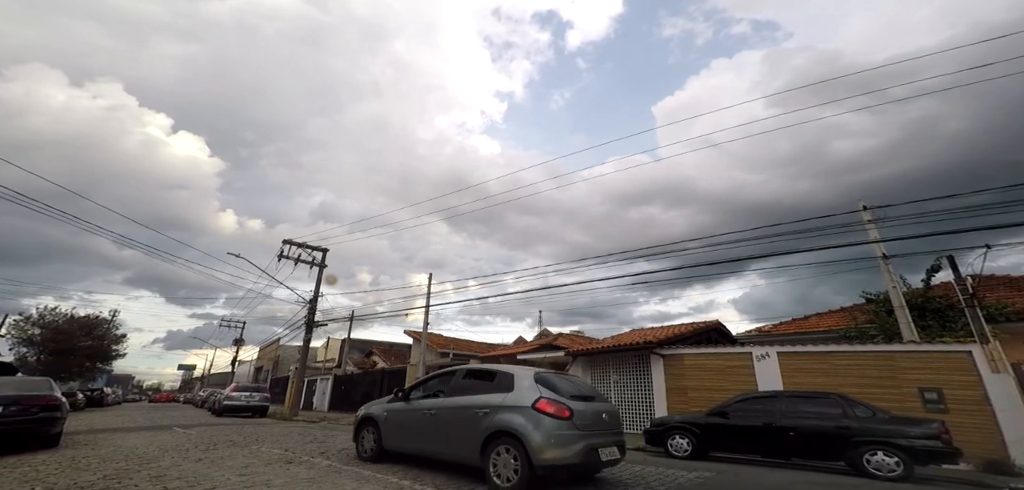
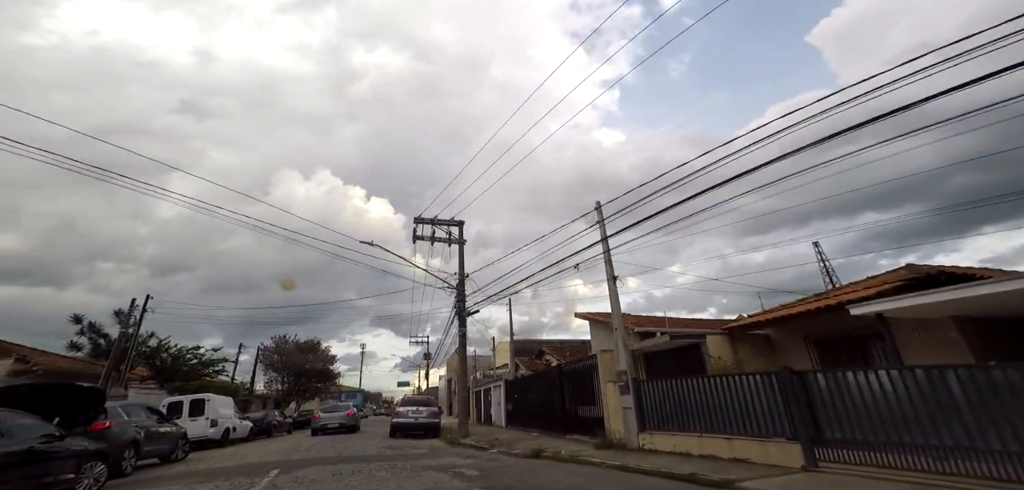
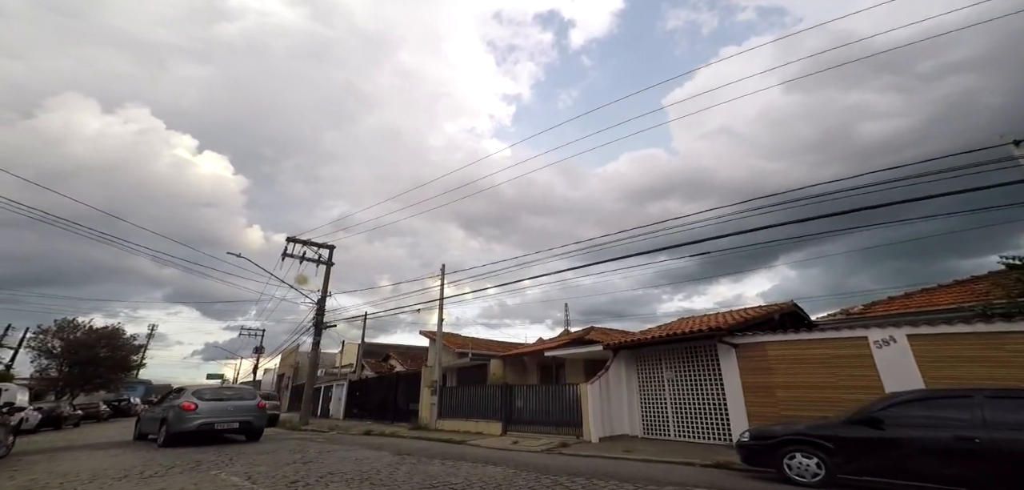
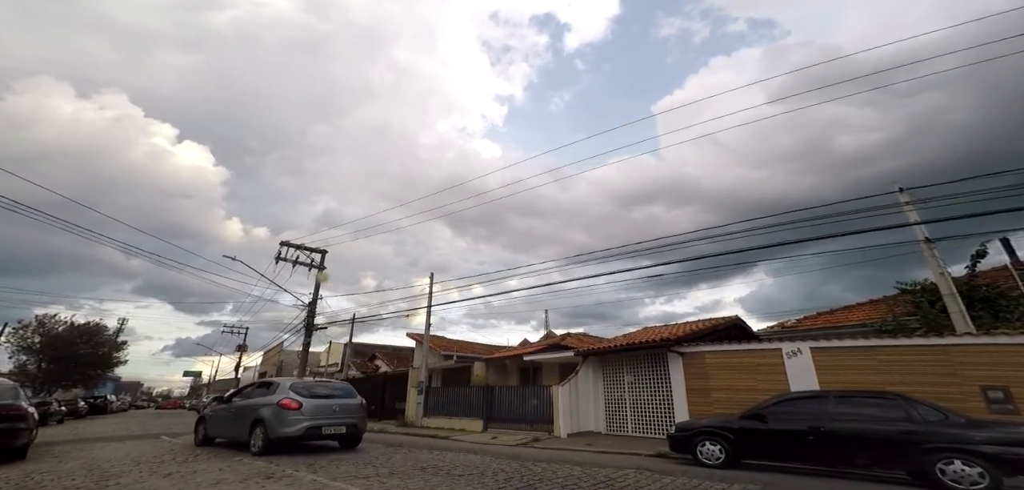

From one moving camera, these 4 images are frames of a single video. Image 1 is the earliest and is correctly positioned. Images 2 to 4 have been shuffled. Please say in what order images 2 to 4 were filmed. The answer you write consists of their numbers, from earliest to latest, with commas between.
4, 3, 2
